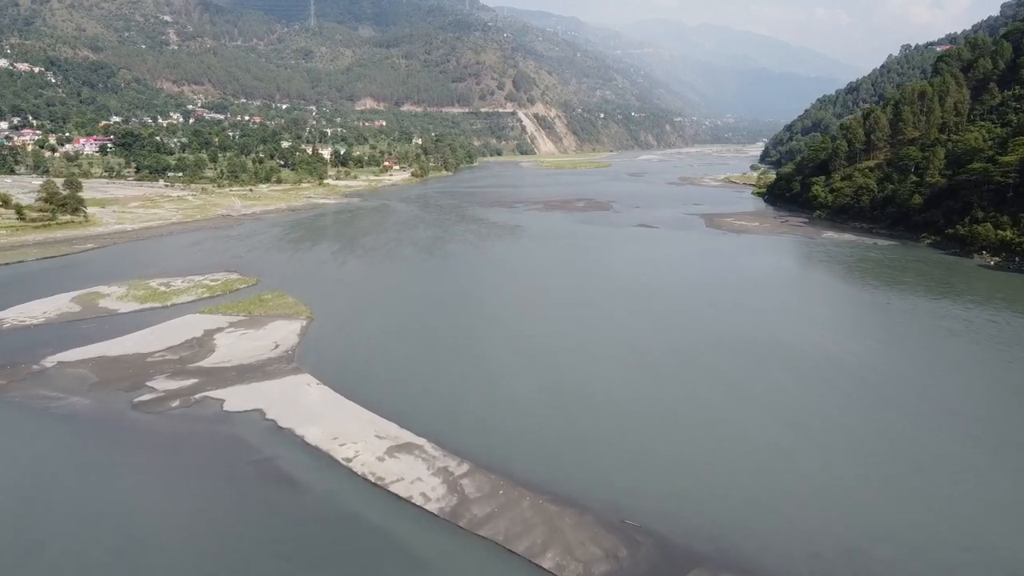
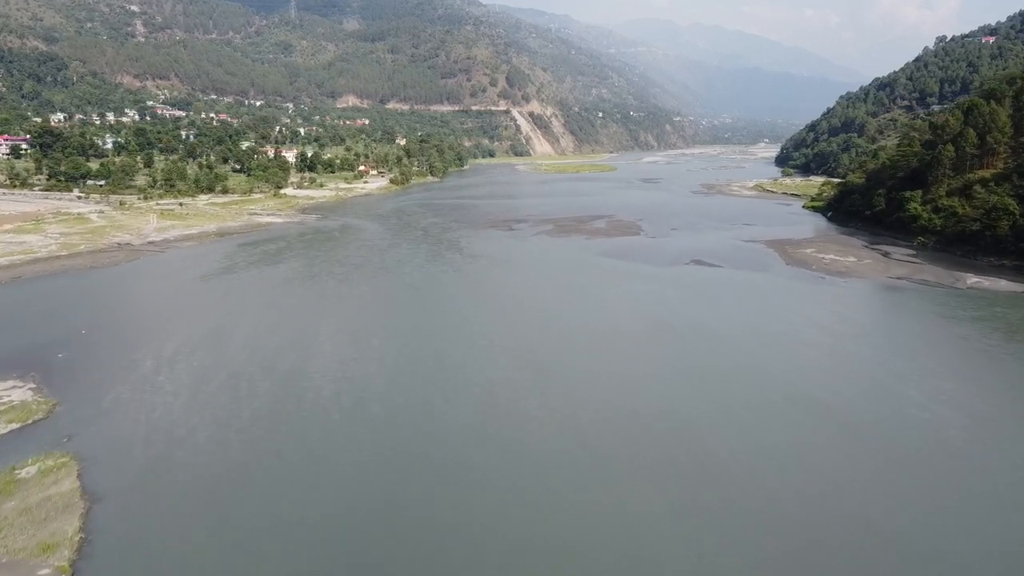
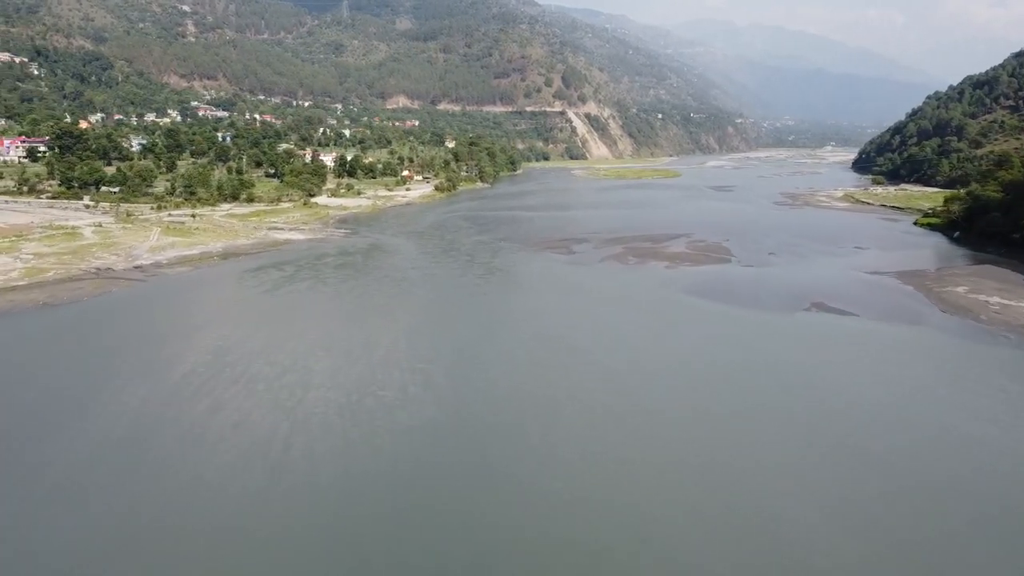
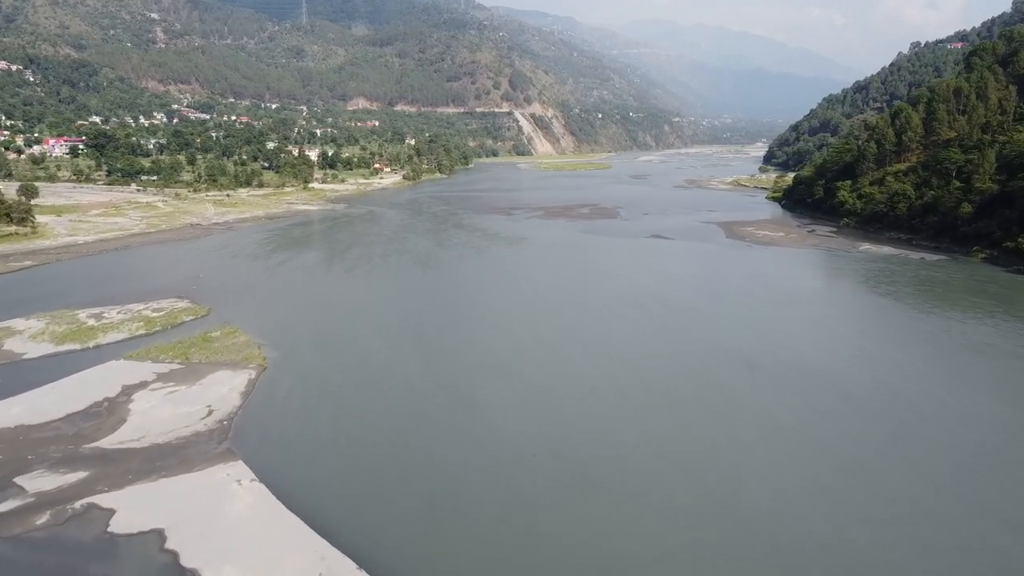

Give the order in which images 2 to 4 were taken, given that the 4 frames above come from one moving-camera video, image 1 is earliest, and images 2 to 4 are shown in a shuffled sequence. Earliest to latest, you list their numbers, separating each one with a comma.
4, 2, 3
